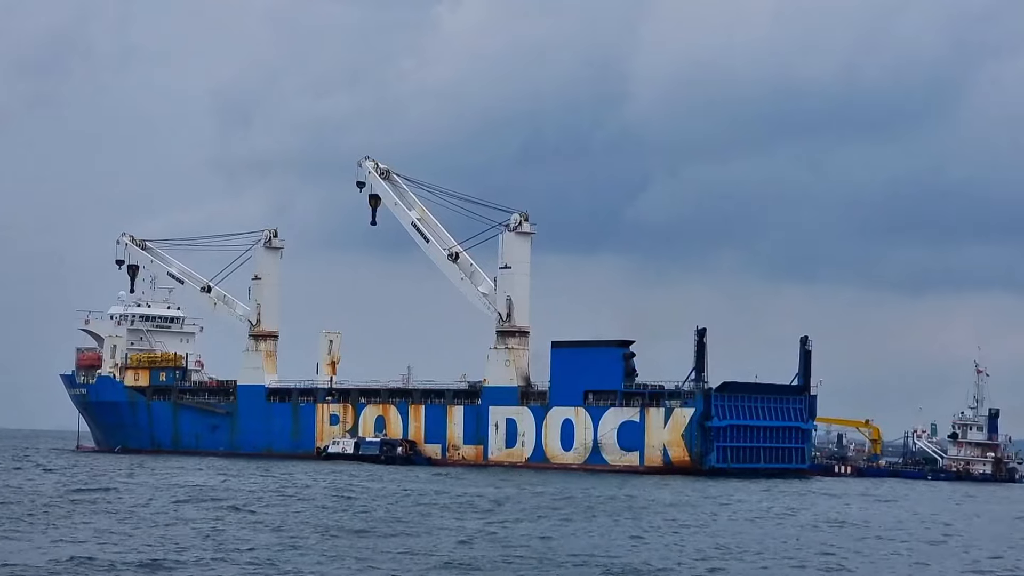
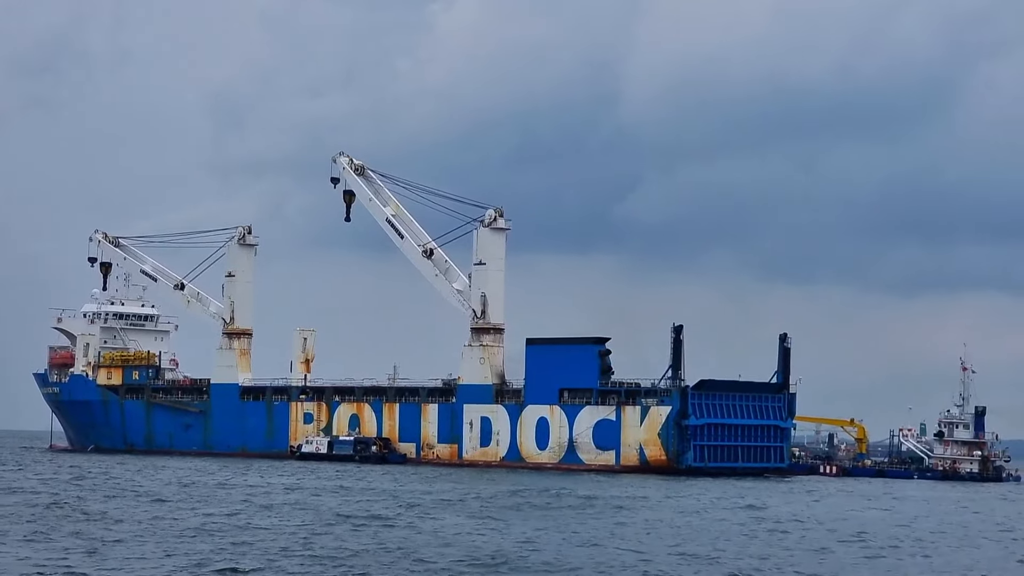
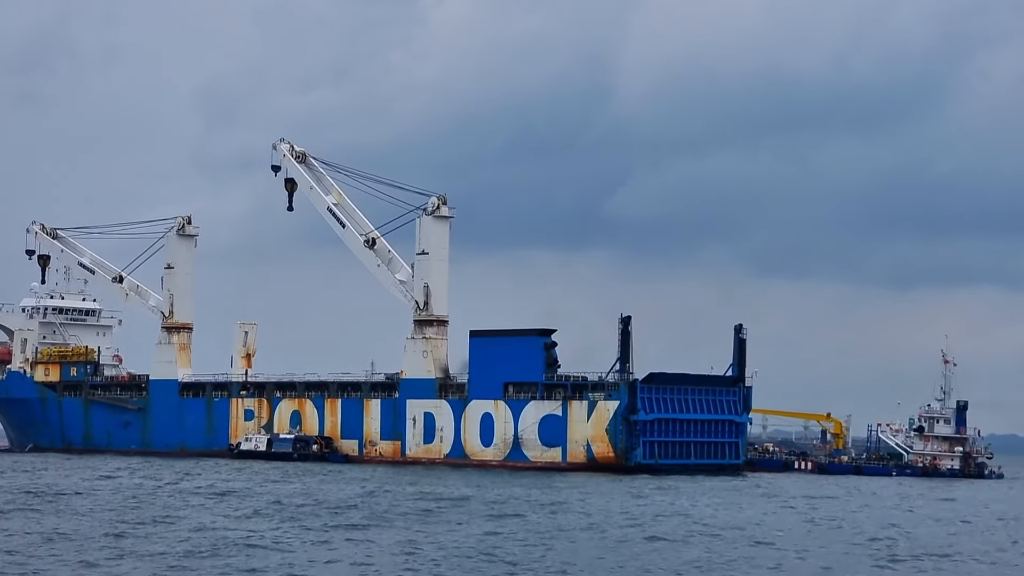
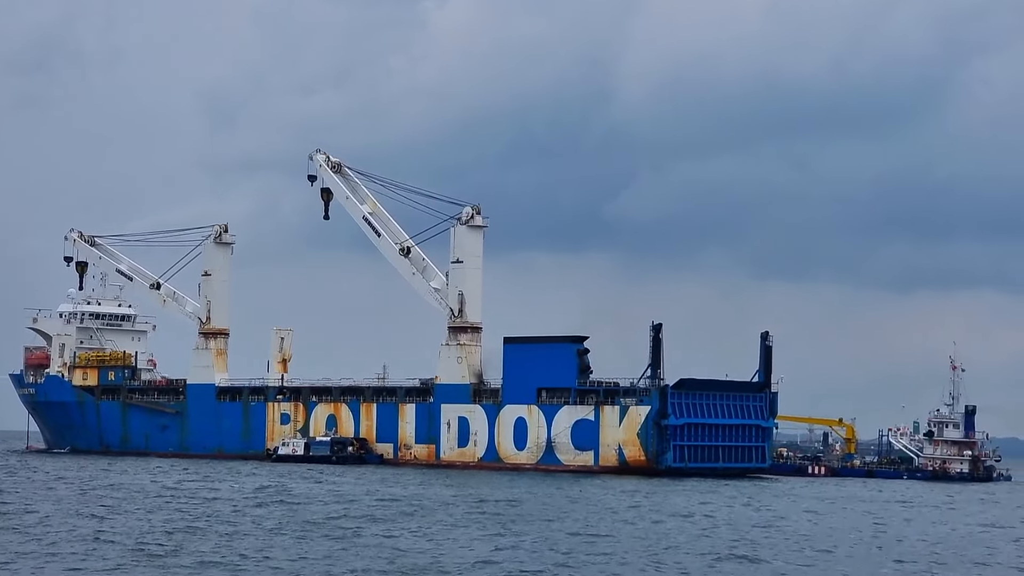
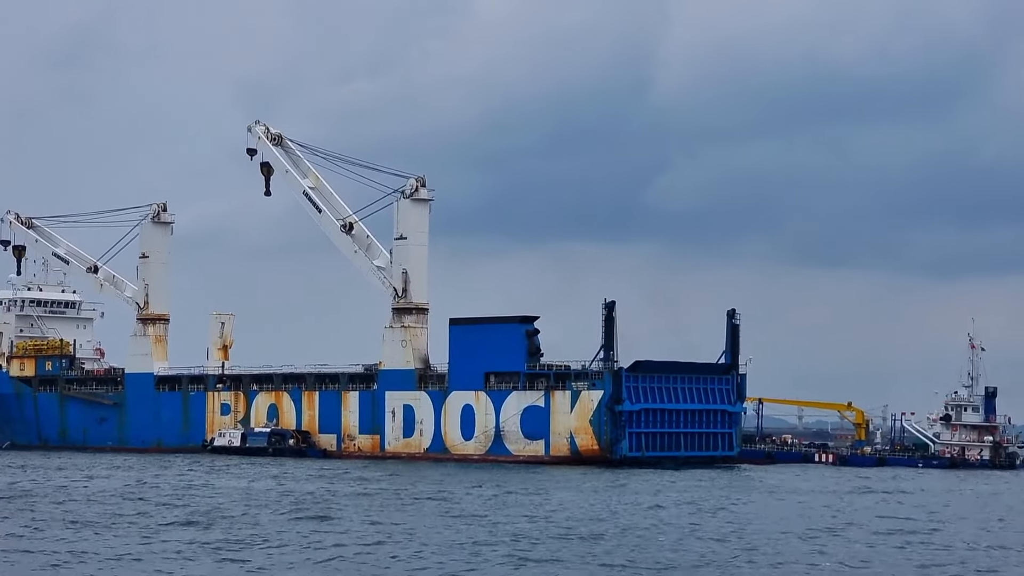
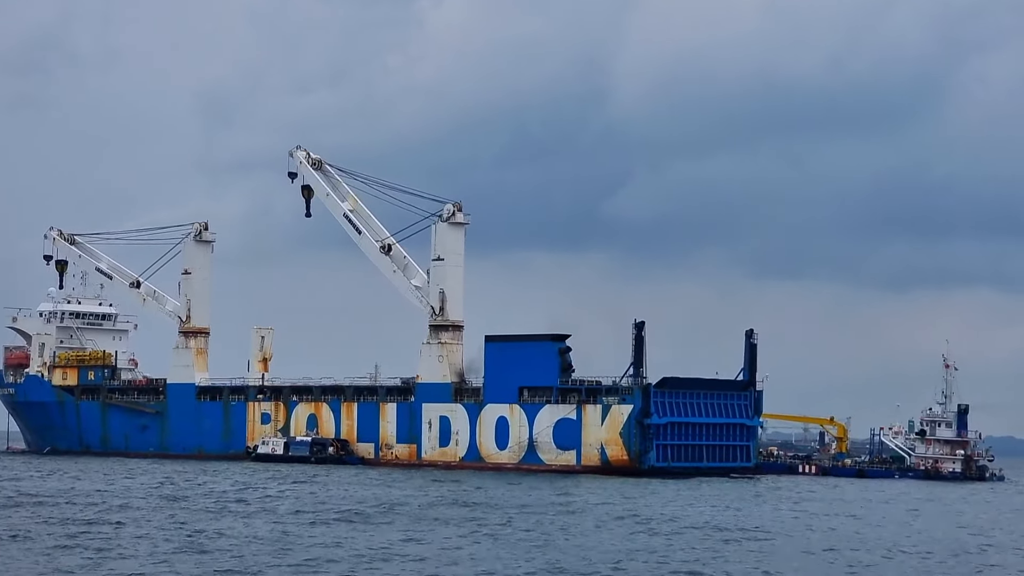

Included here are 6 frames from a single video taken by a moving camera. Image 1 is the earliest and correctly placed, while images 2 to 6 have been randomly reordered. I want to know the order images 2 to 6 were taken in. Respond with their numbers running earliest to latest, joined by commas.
2, 4, 6, 3, 5
